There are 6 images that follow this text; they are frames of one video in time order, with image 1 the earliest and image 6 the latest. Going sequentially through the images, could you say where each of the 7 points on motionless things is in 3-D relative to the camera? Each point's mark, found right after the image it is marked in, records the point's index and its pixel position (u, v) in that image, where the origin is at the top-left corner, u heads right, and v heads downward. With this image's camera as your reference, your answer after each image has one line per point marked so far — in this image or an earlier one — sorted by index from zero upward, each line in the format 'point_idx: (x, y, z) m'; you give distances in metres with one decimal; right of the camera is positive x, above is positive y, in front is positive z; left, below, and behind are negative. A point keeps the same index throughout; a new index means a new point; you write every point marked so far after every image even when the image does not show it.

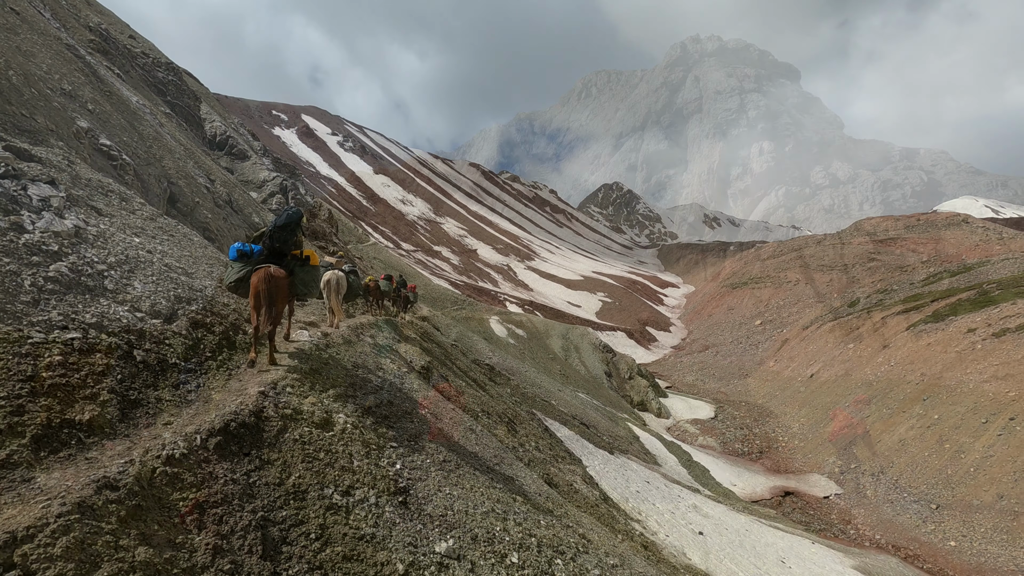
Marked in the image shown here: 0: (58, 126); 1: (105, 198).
0: (-11.9, +4.2, +11.3) m
1: (-8.6, +1.9, +9.2) m
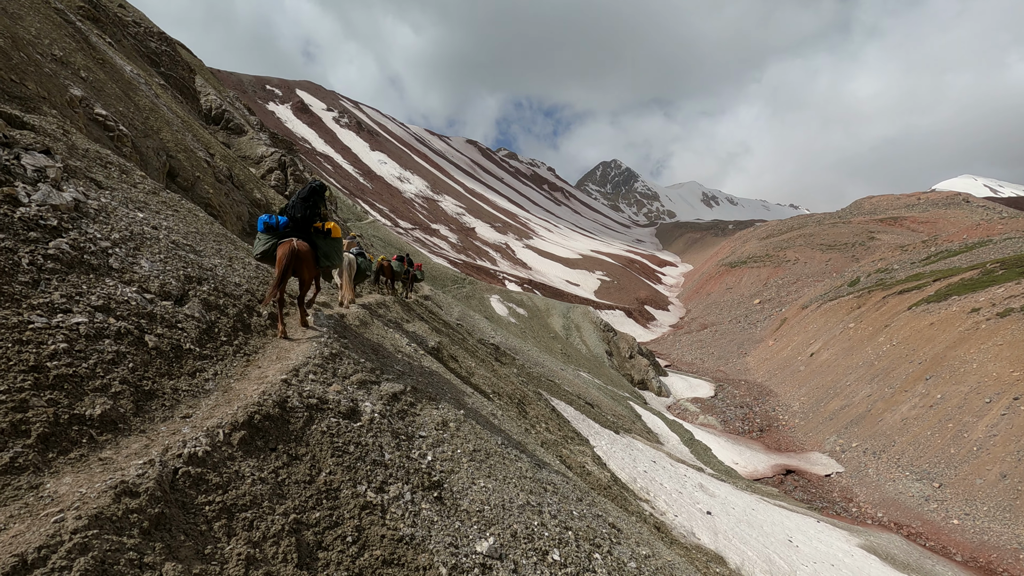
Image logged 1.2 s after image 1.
0: (-11.3, +4.7, +10.6) m
1: (-8.1, +2.3, +8.6) m
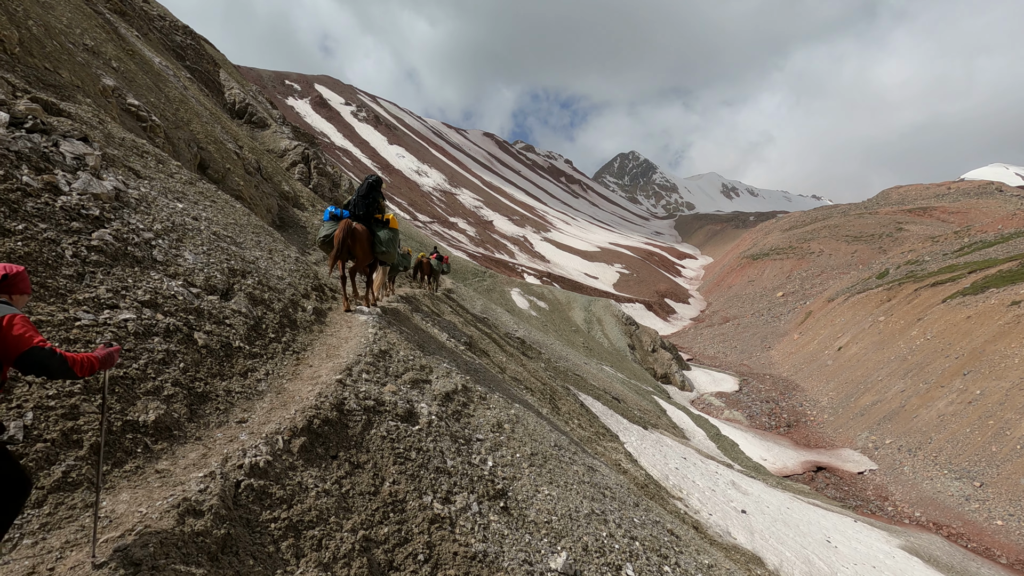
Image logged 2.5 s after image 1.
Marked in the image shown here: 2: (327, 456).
0: (-10.2, +4.9, +10.4) m
1: (-7.1, +2.5, +8.3) m
2: (-1.9, -1.7, +4.3) m
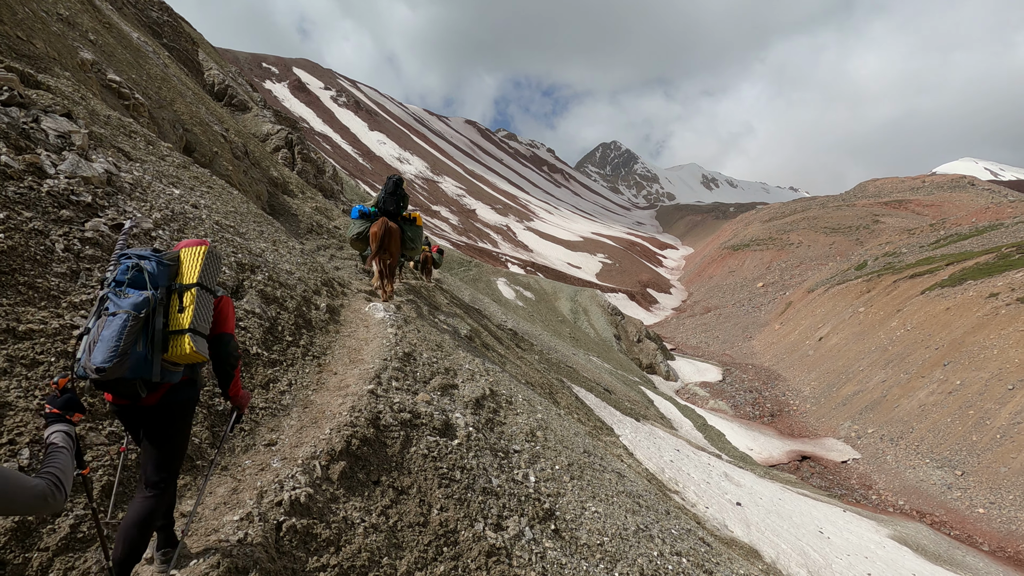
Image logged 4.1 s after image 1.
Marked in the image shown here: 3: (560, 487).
0: (-9.8, +5.1, +9.4) m
1: (-6.6, +2.6, +7.5) m
2: (-1.3, -1.7, +3.8) m
3: (+0.6, -2.5, +5.5) m
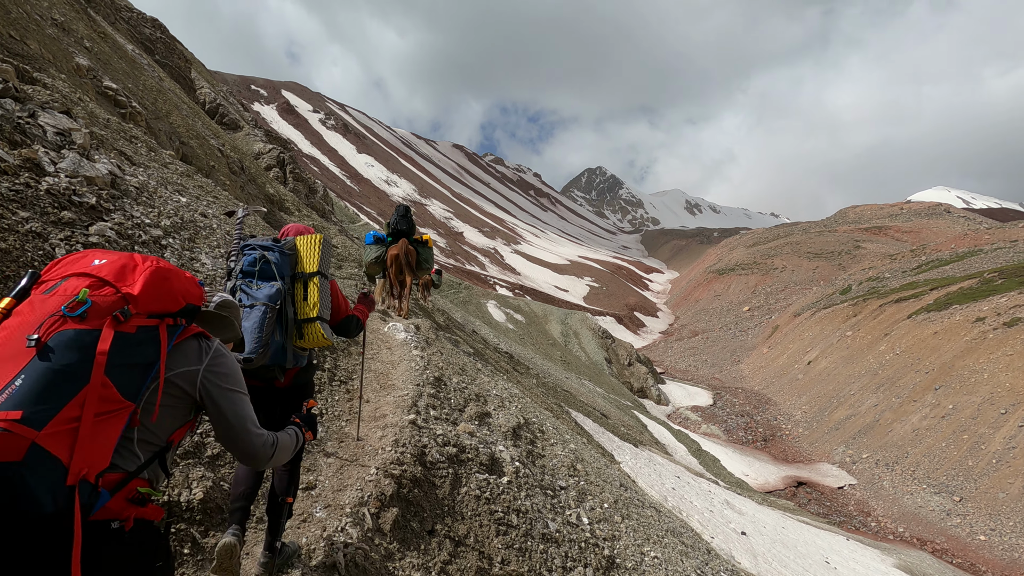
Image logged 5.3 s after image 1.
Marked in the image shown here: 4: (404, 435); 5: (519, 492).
0: (-9.3, +4.7, +8.9) m
1: (-6.1, +2.3, +6.9) m
2: (-0.7, -1.8, +3.2) m
3: (+1.1, -2.7, +4.9) m
4: (-1.0, -1.3, +3.9) m
5: (+0.1, -2.0, +4.2) m
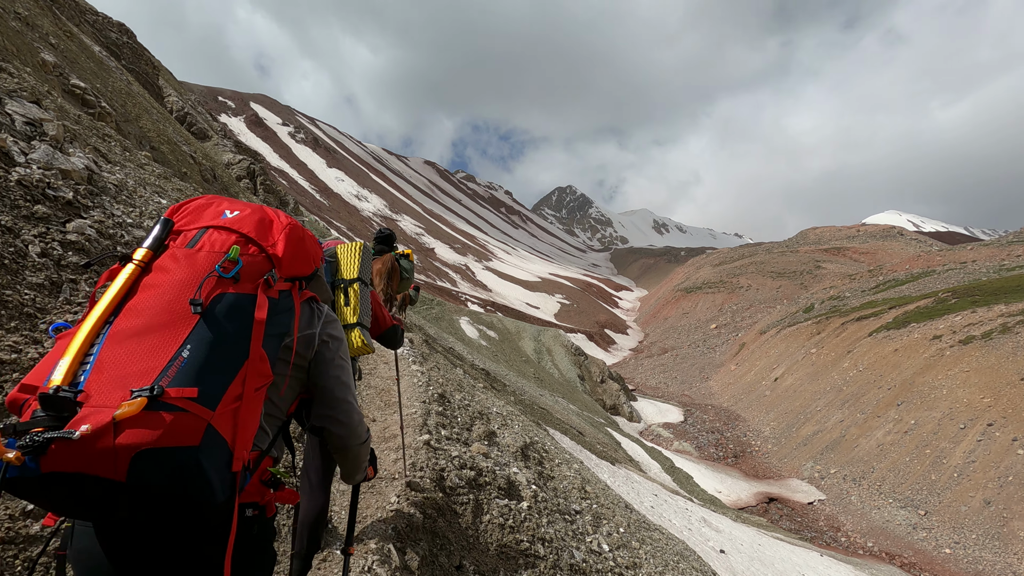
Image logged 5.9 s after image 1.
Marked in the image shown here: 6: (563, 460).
0: (-9.4, +4.5, +8.2) m
1: (-6.0, +2.2, +6.4) m
2: (-0.4, -1.9, +2.9) m
3: (+1.3, -2.9, +4.6) m
4: (-0.8, -1.4, +3.6) m
5: (+0.3, -2.1, +3.9) m
6: (+0.8, -2.5, +6.4) m
